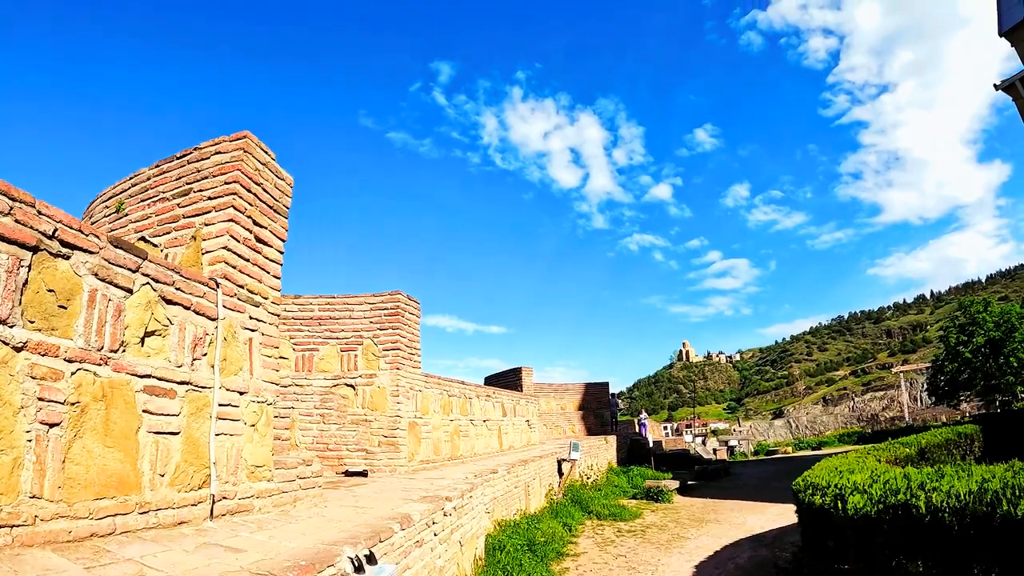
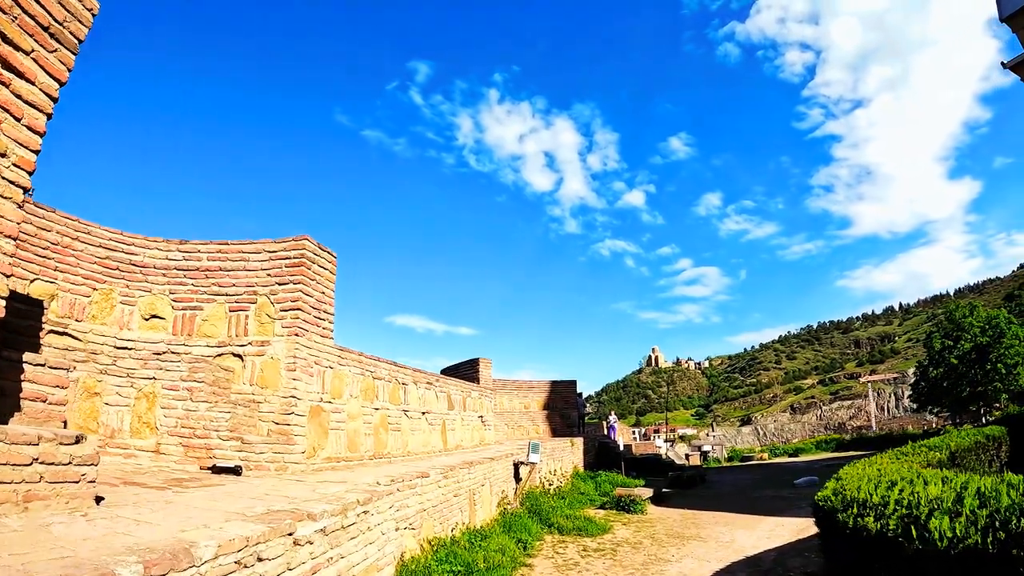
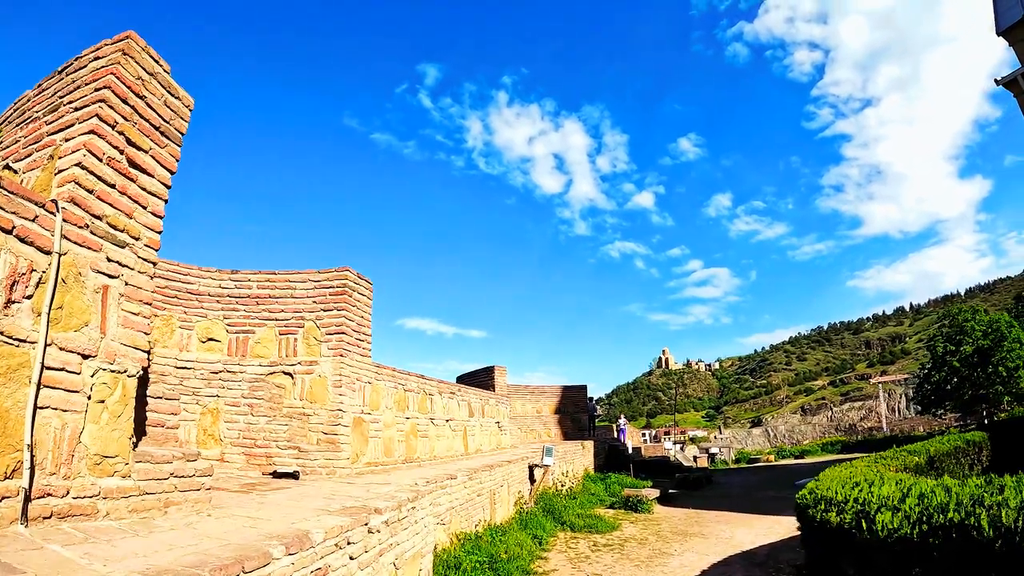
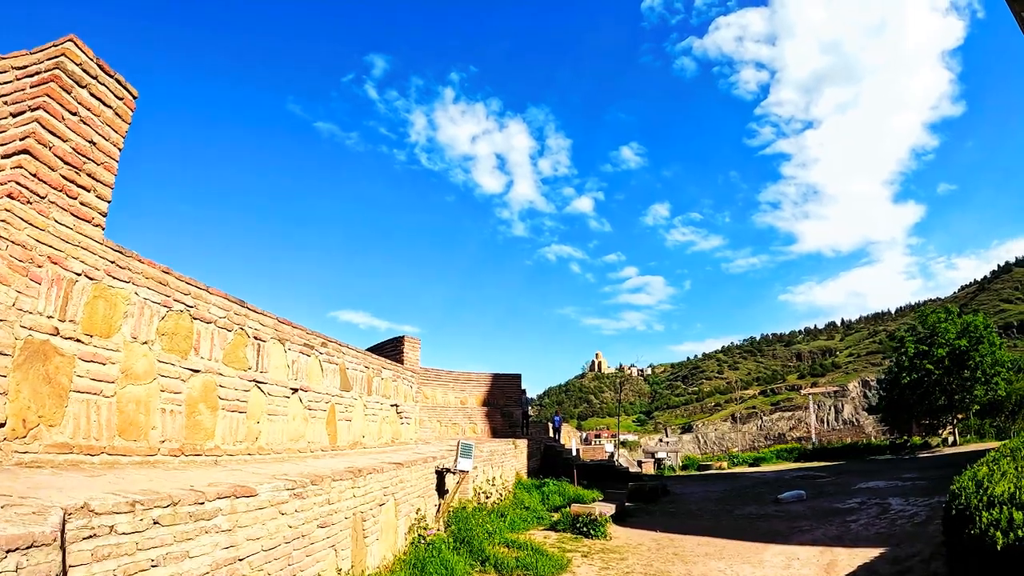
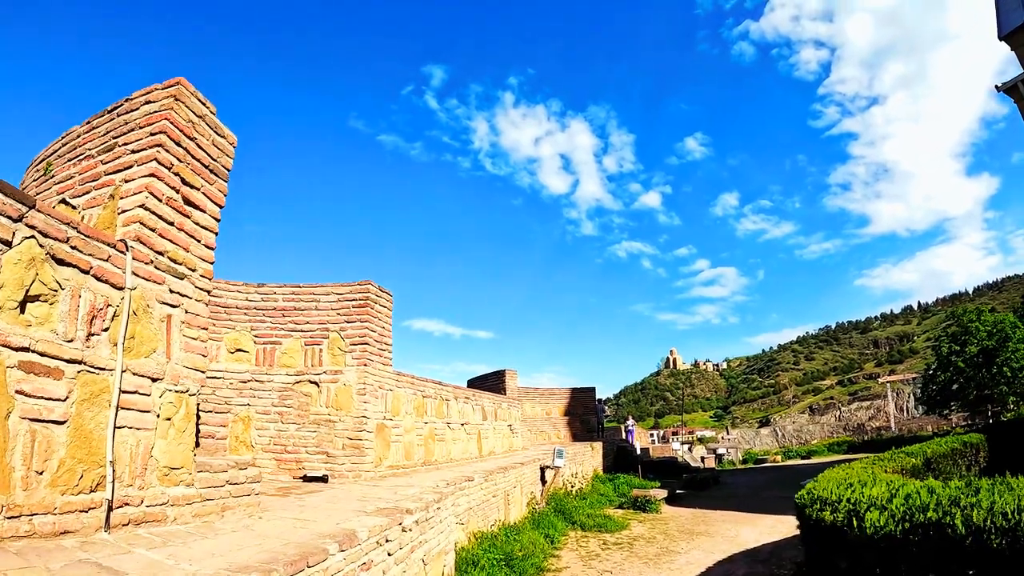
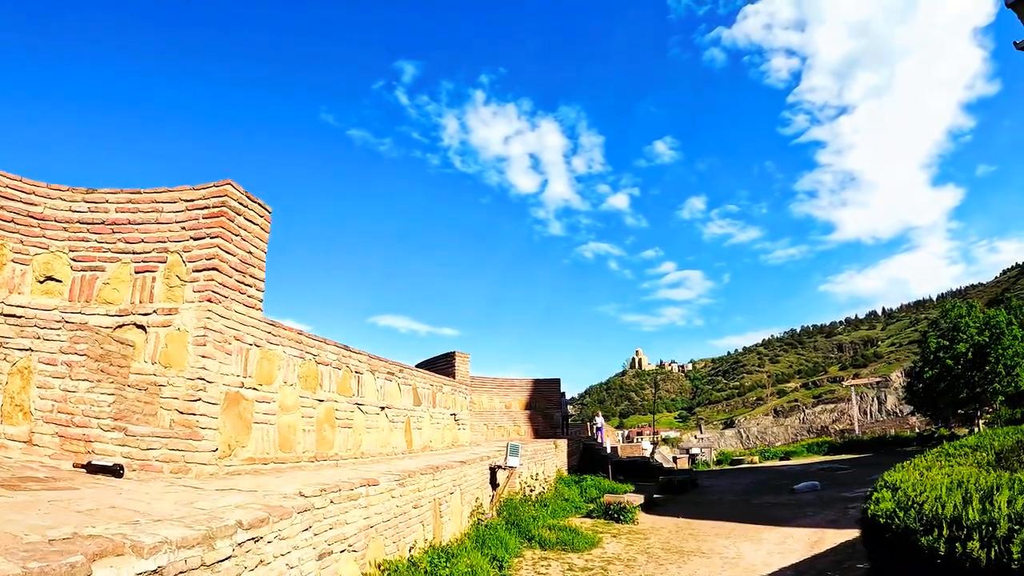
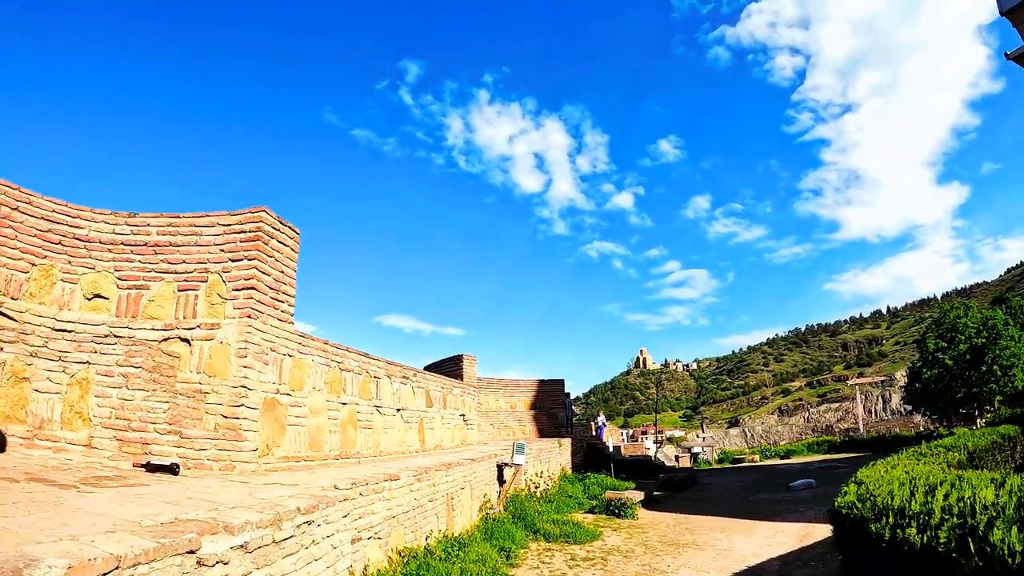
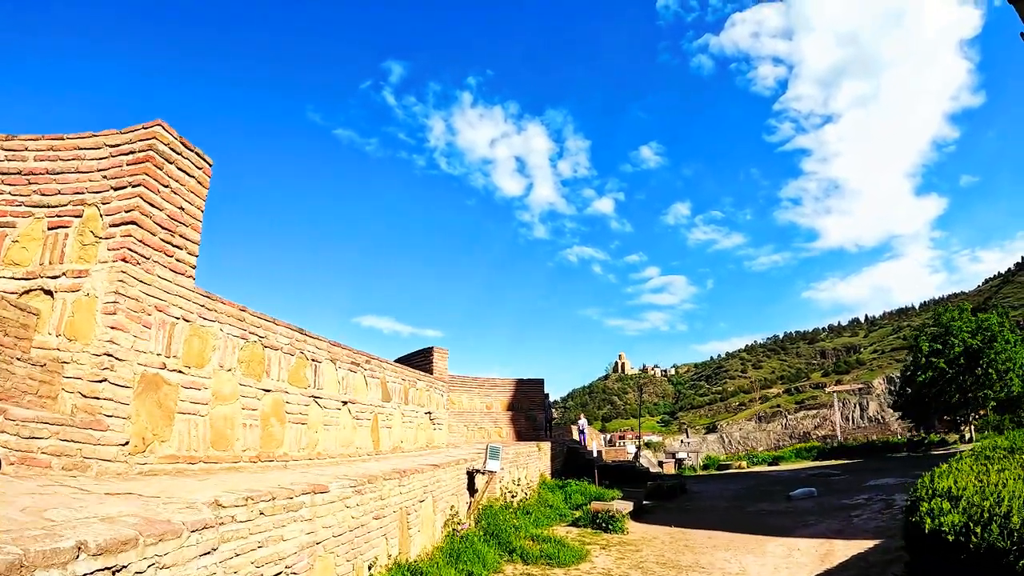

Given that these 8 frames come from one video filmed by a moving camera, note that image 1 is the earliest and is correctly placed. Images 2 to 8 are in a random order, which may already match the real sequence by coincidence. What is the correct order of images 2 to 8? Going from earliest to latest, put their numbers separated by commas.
5, 3, 2, 7, 6, 8, 4
